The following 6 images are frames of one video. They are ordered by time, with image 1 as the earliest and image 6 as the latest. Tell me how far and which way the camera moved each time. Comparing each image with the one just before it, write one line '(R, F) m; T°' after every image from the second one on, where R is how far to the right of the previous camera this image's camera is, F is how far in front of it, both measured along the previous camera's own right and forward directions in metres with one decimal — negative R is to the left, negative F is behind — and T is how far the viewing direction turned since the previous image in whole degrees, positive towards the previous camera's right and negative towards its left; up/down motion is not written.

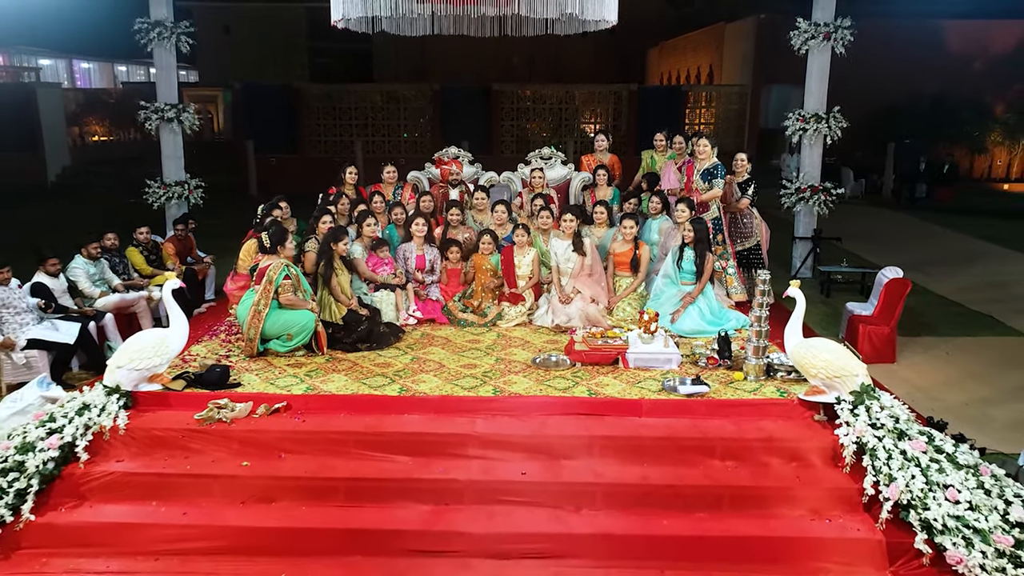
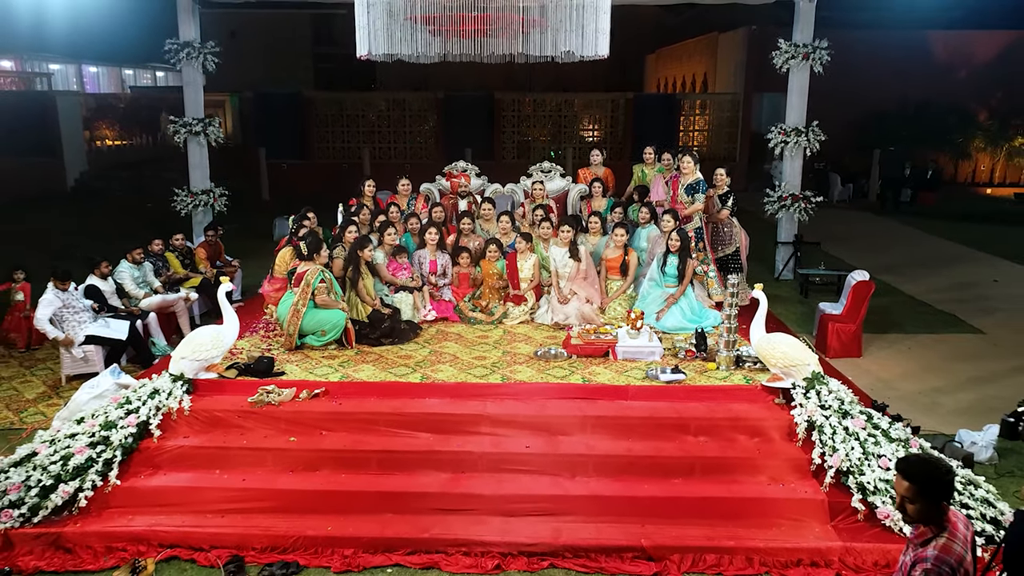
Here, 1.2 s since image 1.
(0.0, -0.7) m; 0°
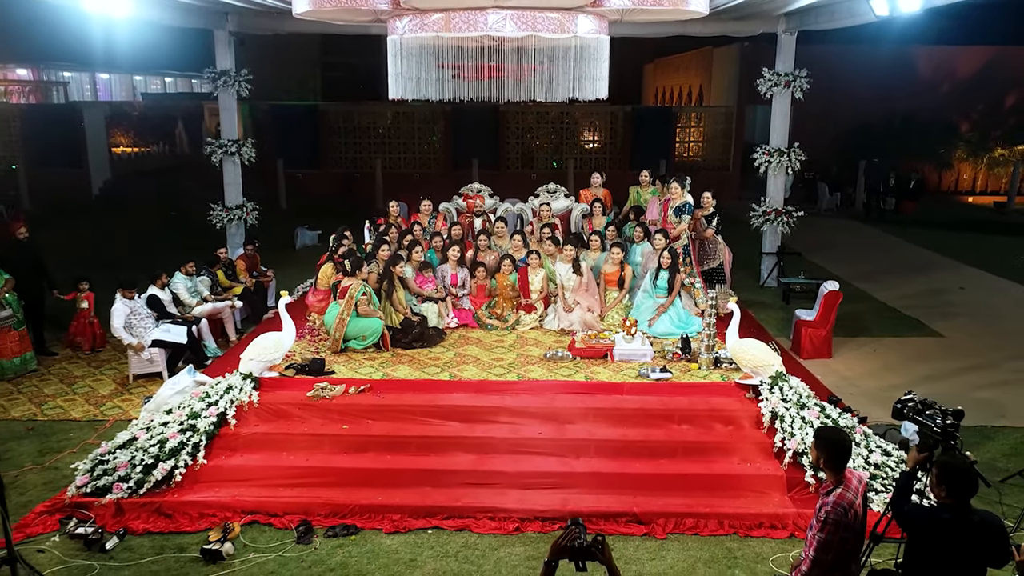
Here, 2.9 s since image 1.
(-0.1, -0.9) m; 0°
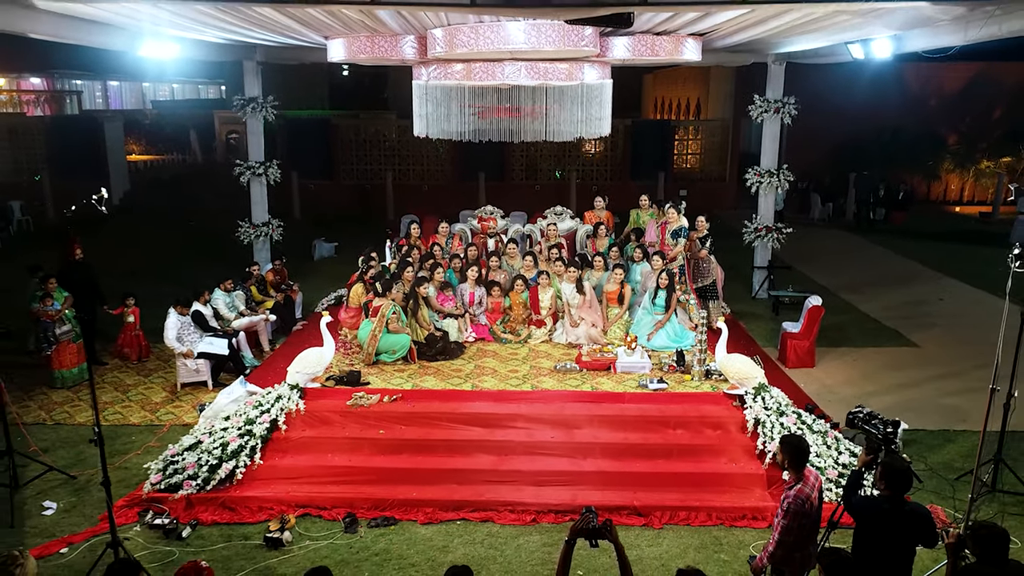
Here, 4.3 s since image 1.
(-0.1, -0.8) m; 0°
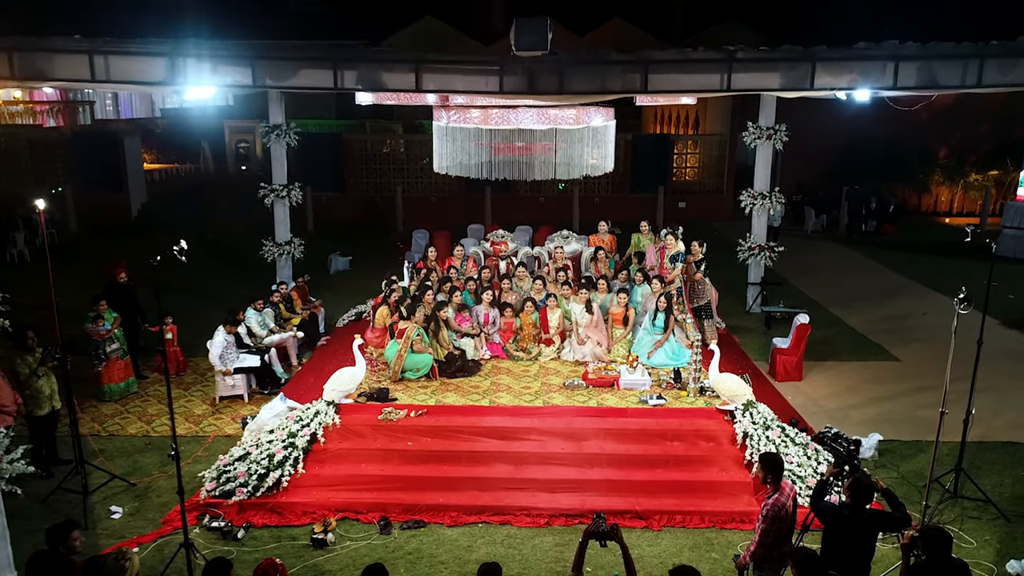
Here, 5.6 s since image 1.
(-0.1, -0.7) m; 0°
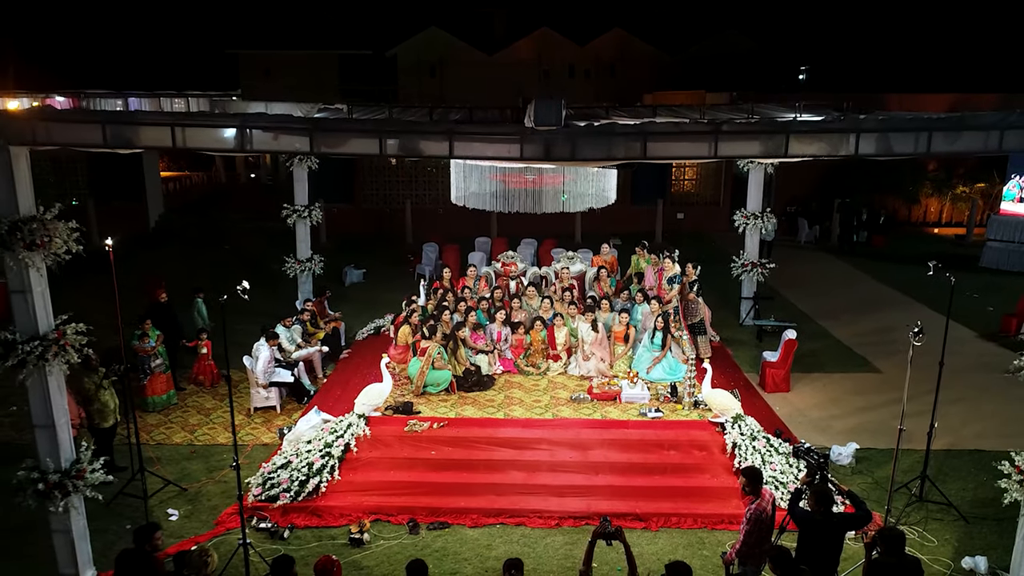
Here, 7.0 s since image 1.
(-0.1, -0.8) m; 0°
